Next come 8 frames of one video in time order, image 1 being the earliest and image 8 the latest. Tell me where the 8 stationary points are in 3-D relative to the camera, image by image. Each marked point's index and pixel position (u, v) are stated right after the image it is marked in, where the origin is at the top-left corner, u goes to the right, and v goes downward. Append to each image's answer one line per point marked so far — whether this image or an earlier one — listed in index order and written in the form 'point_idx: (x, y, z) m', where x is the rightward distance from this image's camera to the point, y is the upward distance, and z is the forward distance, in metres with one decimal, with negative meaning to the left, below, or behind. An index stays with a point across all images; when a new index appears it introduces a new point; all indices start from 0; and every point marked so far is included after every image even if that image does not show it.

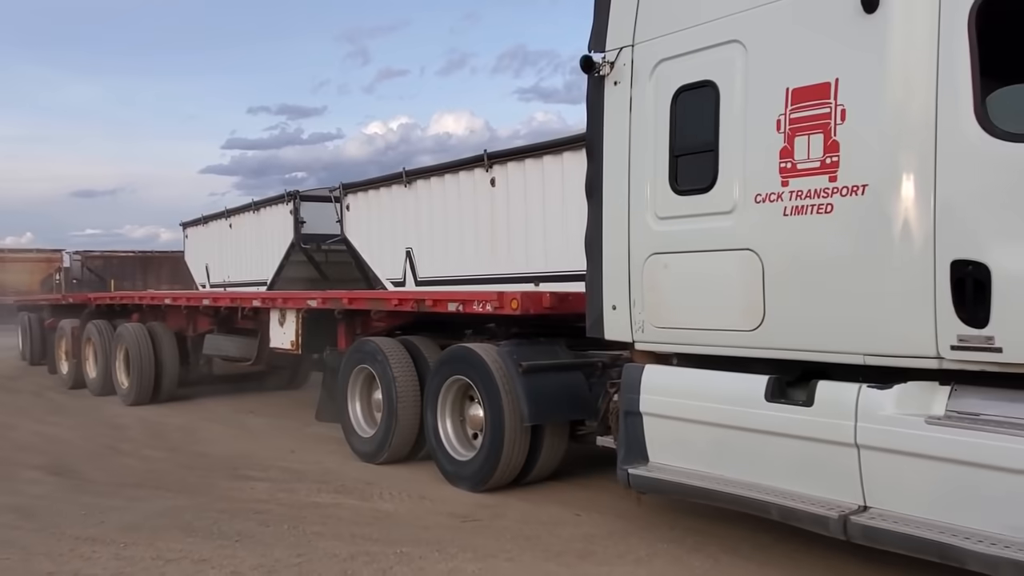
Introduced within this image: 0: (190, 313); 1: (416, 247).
0: (-3.4, -0.3, +10.0) m
1: (-1.4, +0.6, +13.1) m
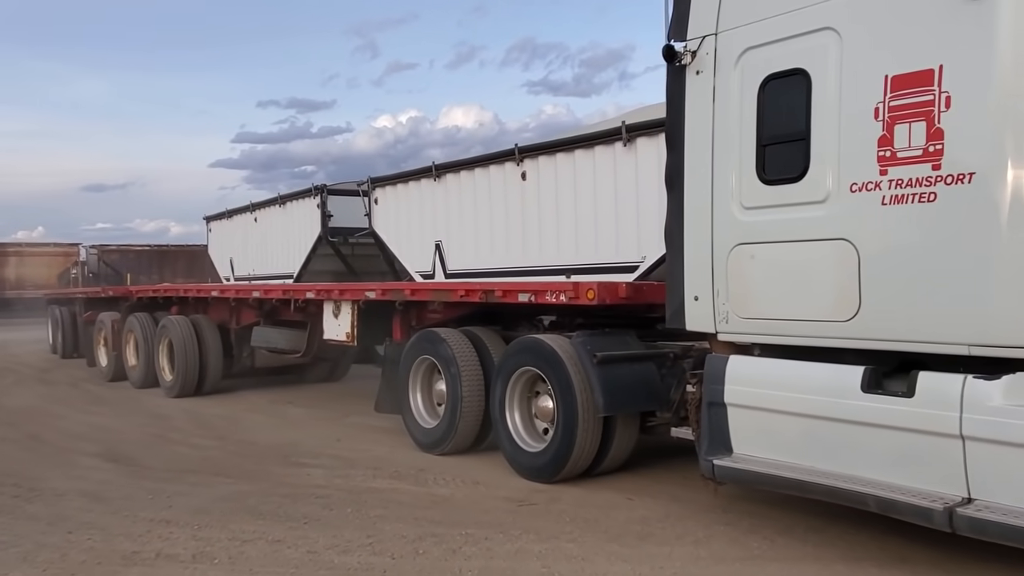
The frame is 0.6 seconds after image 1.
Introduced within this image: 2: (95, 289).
0: (-3.0, -0.2, +10.2) m
1: (-1.0, +0.7, +13.3) m
2: (-6.0, 0.0, +13.6) m
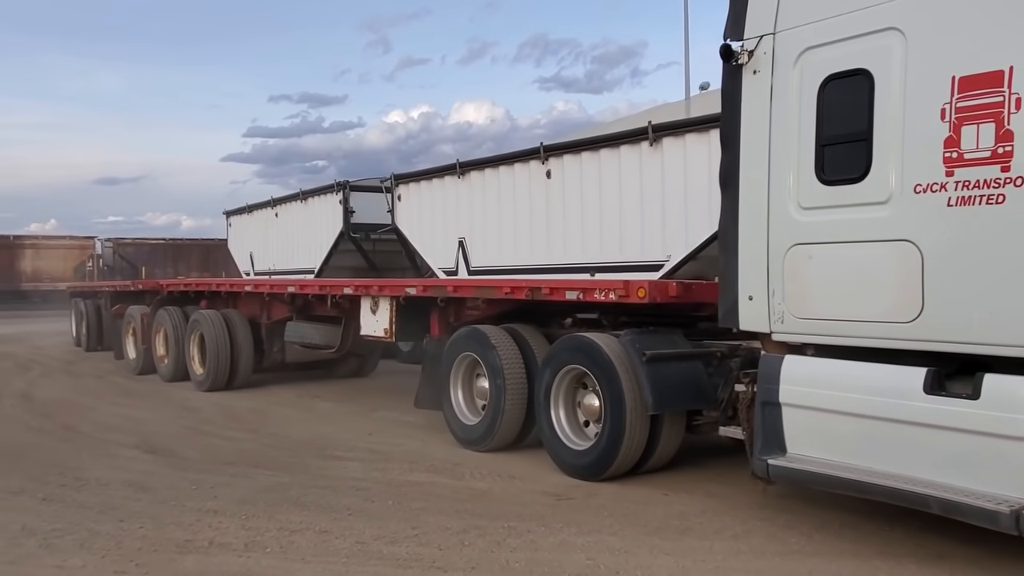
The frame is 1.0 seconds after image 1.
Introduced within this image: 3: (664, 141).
0: (-2.7, -0.2, +10.3) m
1: (-0.7, +0.7, +13.4) m
2: (-5.7, +0.1, +13.7) m
3: (+1.6, +1.6, +10.0) m
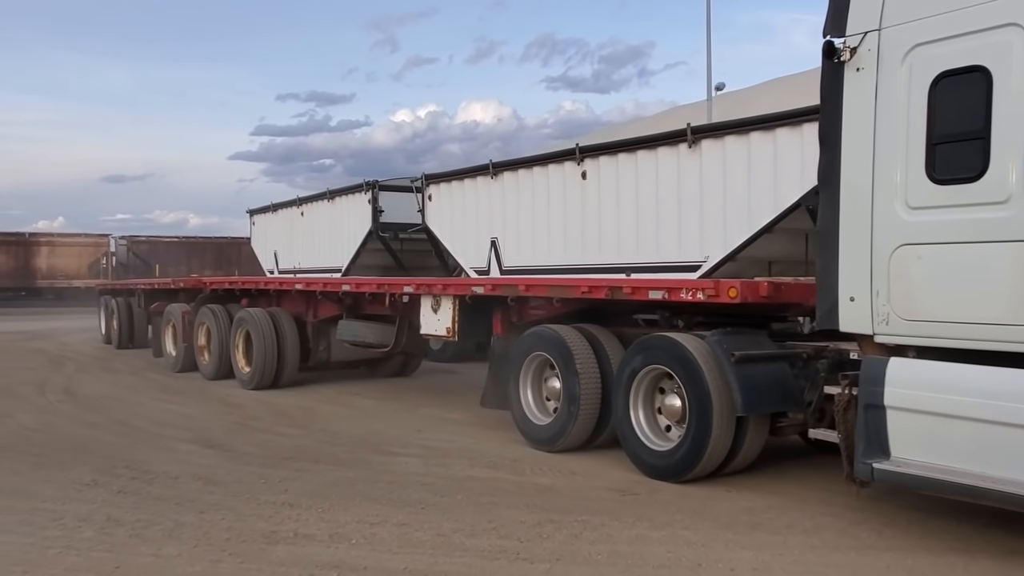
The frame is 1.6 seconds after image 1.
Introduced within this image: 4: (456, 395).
0: (-2.2, -0.1, +10.5) m
1: (-0.2, +0.7, +13.5) m
2: (-5.2, +0.1, +13.9) m
3: (+2.0, +1.6, +10.1) m
4: (-0.7, -1.2, +10.7) m
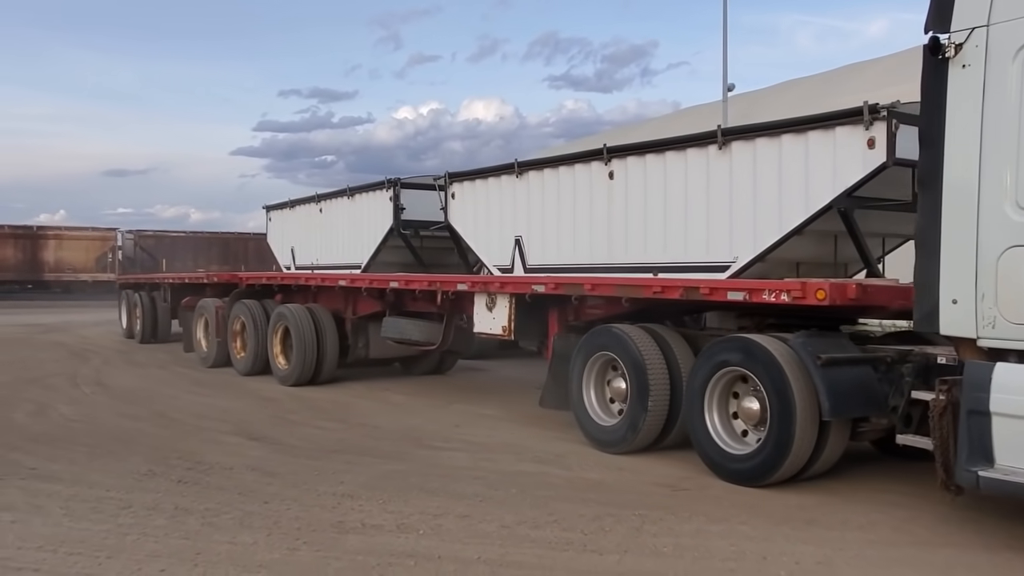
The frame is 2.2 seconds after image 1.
0: (-1.9, -0.1, +10.6) m
1: (+0.2, +0.8, +13.7) m
2: (-4.9, +0.2, +14.0) m
3: (+2.4, +1.6, +10.3) m
4: (-0.3, -1.2, +10.8) m
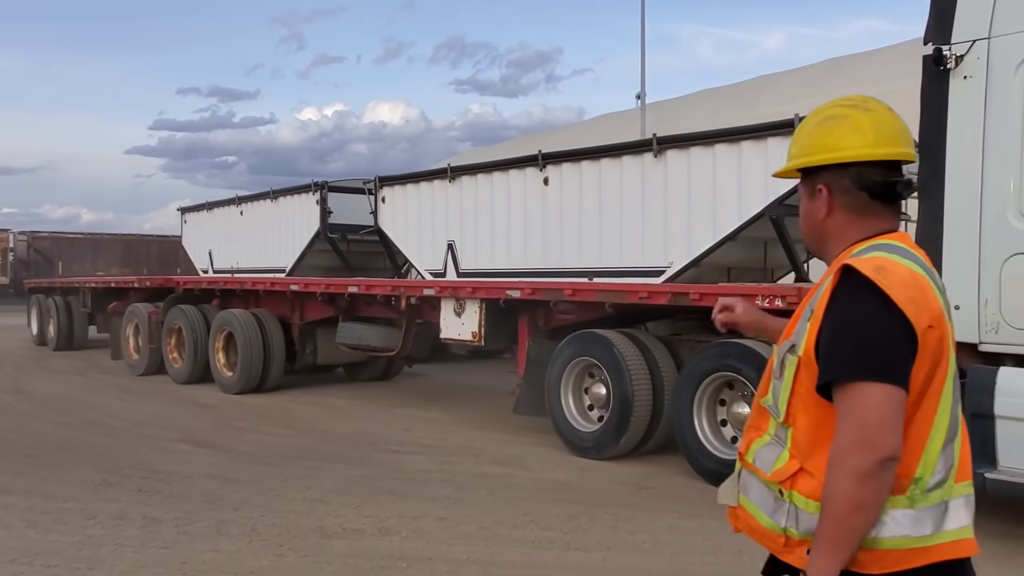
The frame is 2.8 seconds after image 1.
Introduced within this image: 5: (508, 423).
0: (-2.5, -0.1, +10.5) m
1: (-0.8, +0.7, +13.7) m
2: (-5.8, +0.1, +13.6) m
3: (+1.8, +1.5, +10.6) m
4: (-1.0, -1.3, +10.9) m
5: (-0.1, -1.3, +8.9) m
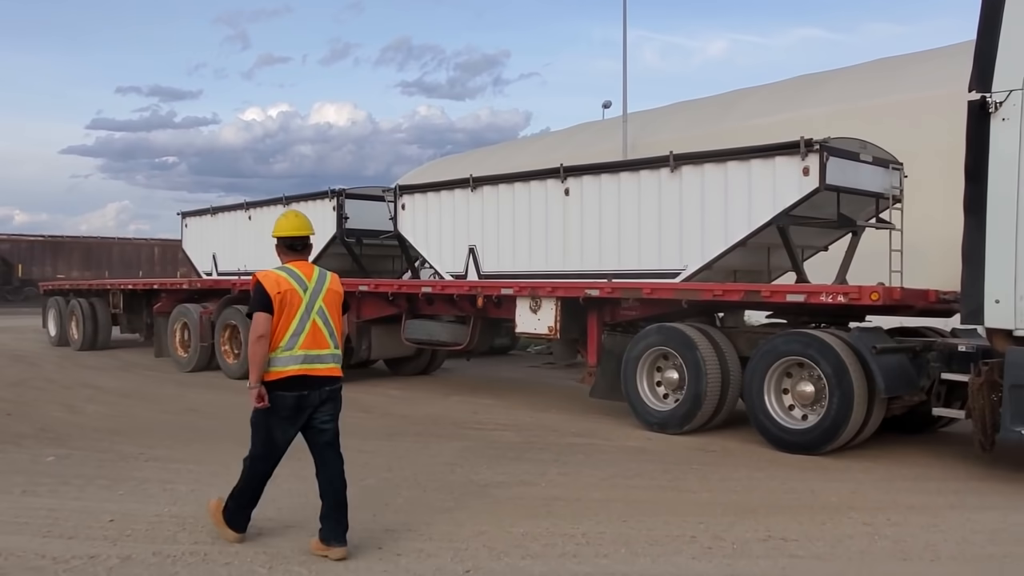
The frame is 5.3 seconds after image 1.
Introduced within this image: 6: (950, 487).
0: (-2.0, -0.1, +11.7) m
1: (-0.5, +0.7, +15.0) m
2: (-5.5, +0.1, +14.6) m
3: (+2.3, +1.5, +12.0) m
4: (-0.5, -1.3, +12.1) m
5: (+0.5, -1.3, +10.2) m
6: (+3.0, -1.4, +6.4) m
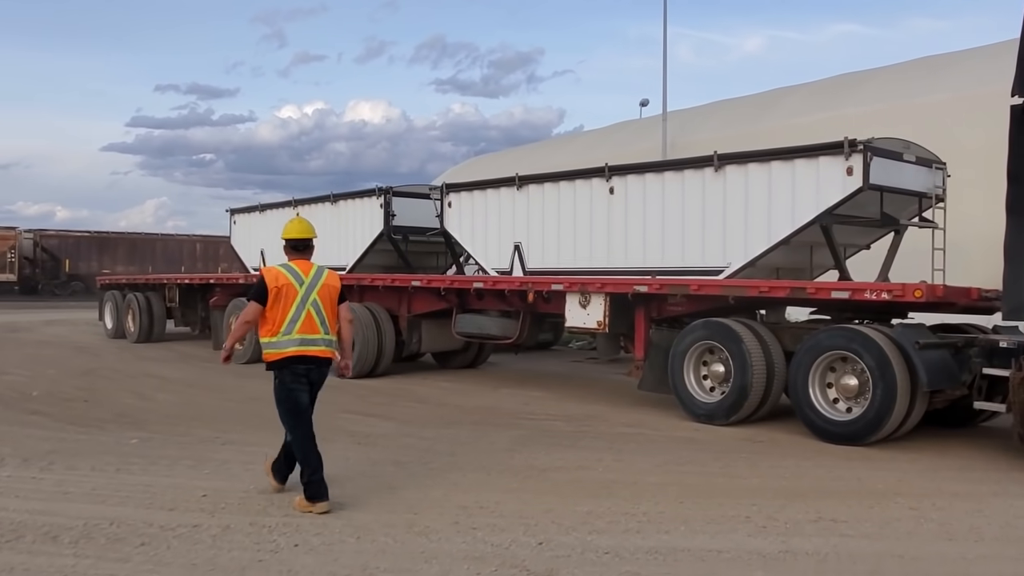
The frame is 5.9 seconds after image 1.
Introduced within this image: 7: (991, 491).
0: (-1.4, -0.1, +12.1) m
1: (+0.3, +0.7, +15.4) m
2: (-4.8, +0.2, +15.1) m
3: (+2.9, +1.5, +12.3) m
4: (+0.1, -1.2, +12.5) m
5: (+1.1, -1.2, +10.5) m
6: (+3.4, -1.3, +6.6) m
7: (+3.2, -1.3, +6.2) m
